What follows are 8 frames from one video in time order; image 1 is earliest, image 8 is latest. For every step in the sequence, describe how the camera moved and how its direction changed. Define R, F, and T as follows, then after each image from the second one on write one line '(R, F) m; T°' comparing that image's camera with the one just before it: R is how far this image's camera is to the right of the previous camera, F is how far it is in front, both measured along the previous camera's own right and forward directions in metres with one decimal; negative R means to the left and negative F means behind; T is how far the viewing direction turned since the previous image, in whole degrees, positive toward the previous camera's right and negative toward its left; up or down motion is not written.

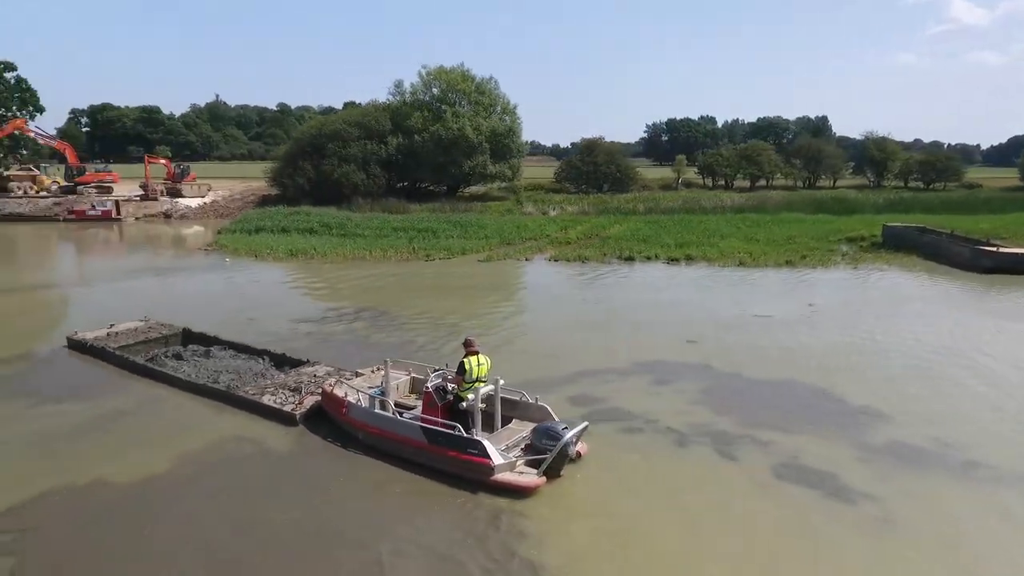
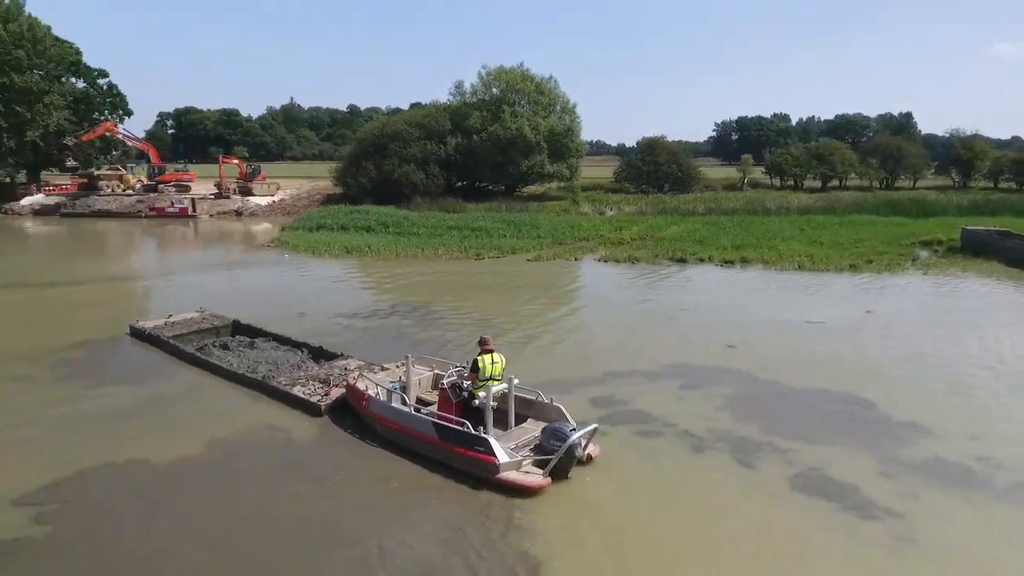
(+0.7, 0.0) m; -6°
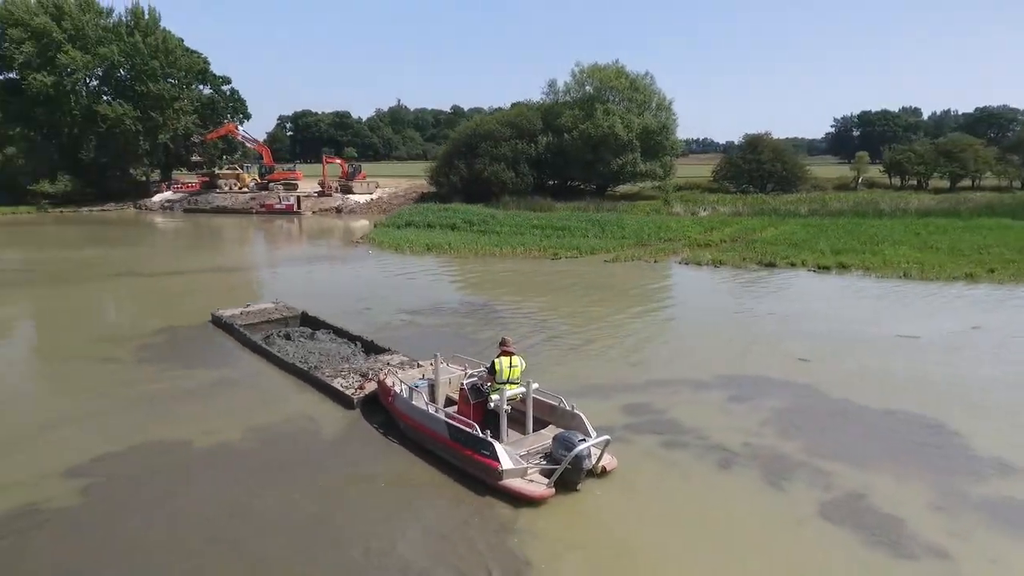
(+1.1, +0.3) m; -9°
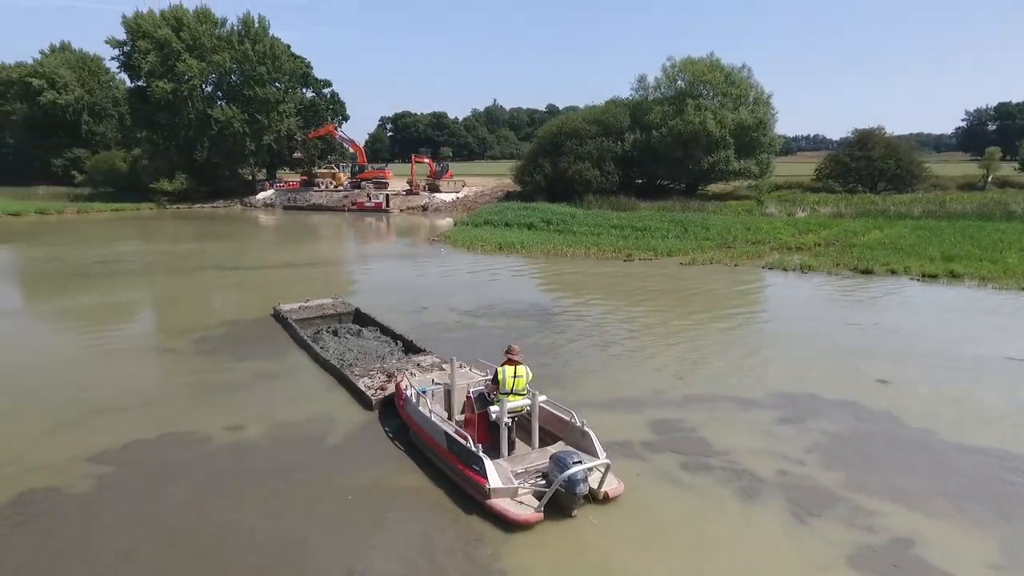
(+1.2, +0.7) m; -9°
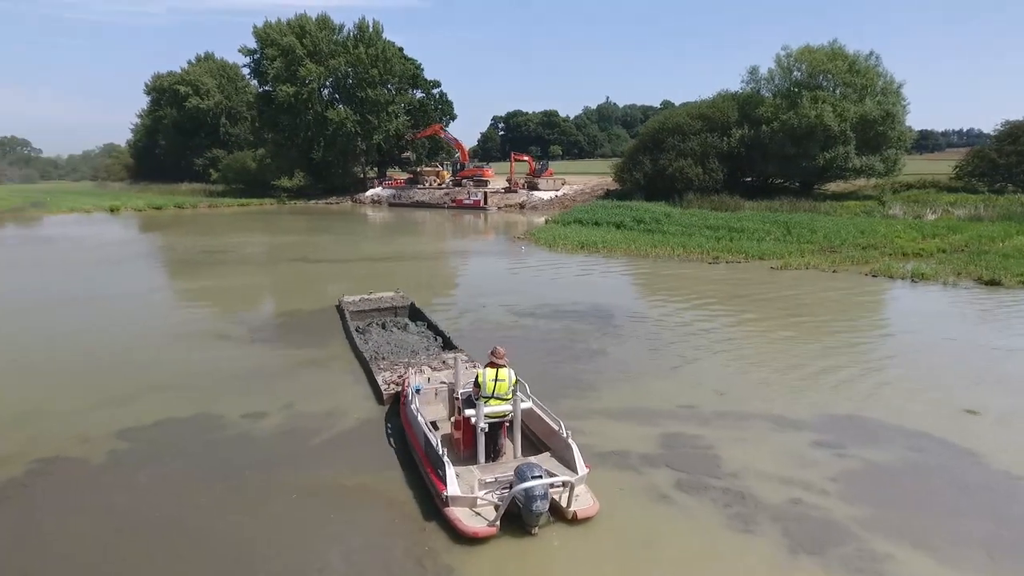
(+1.6, +0.6) m; -10°
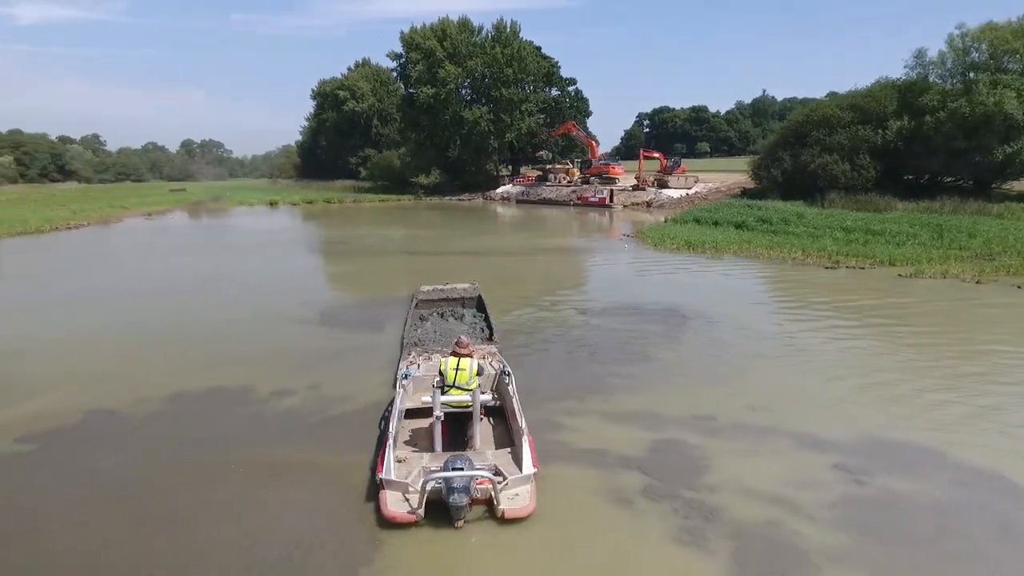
(+2.2, +0.4) m; -13°
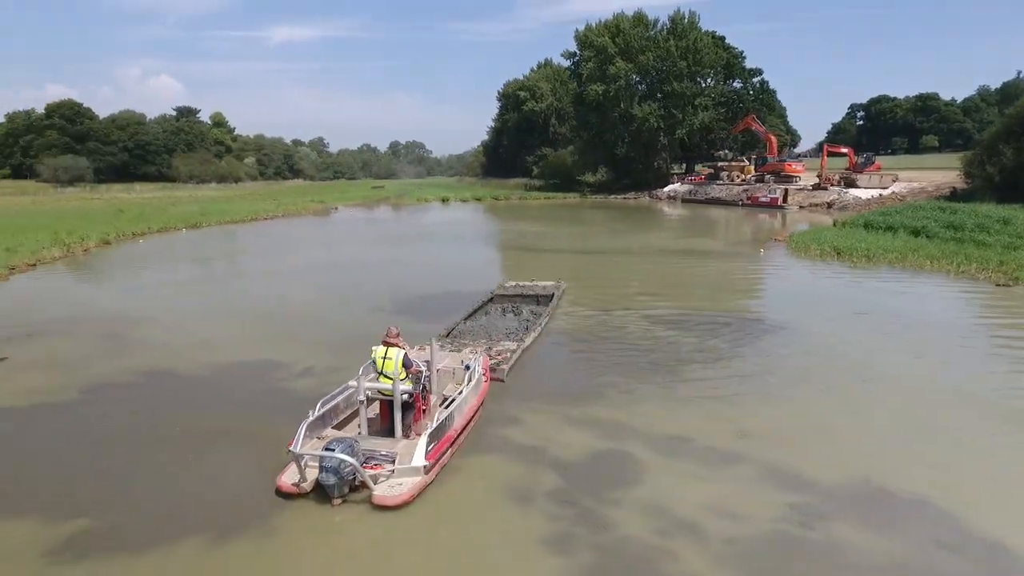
(+3.3, +0.5) m; -17°
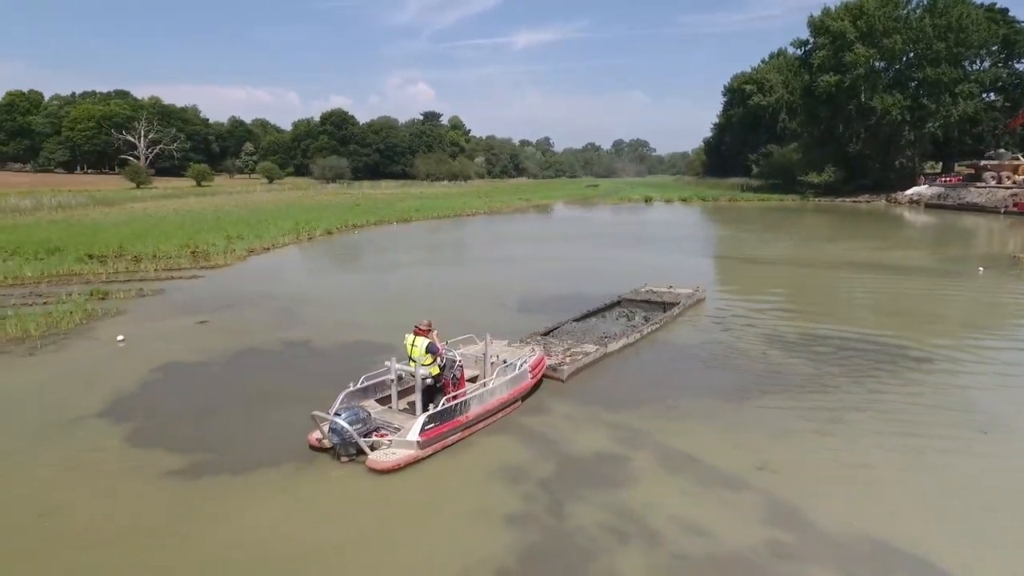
(+2.9, 0.0) m; -20°
